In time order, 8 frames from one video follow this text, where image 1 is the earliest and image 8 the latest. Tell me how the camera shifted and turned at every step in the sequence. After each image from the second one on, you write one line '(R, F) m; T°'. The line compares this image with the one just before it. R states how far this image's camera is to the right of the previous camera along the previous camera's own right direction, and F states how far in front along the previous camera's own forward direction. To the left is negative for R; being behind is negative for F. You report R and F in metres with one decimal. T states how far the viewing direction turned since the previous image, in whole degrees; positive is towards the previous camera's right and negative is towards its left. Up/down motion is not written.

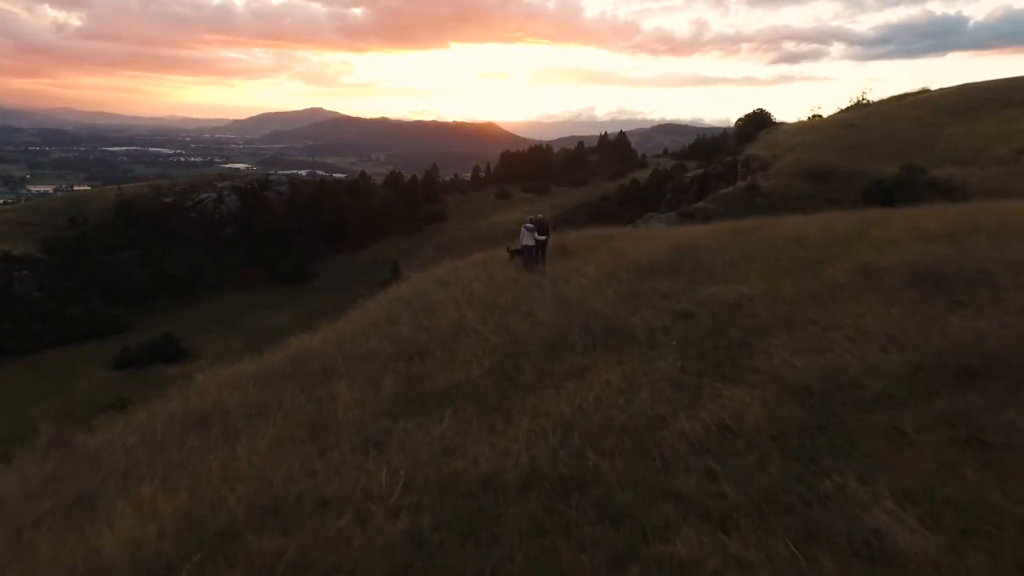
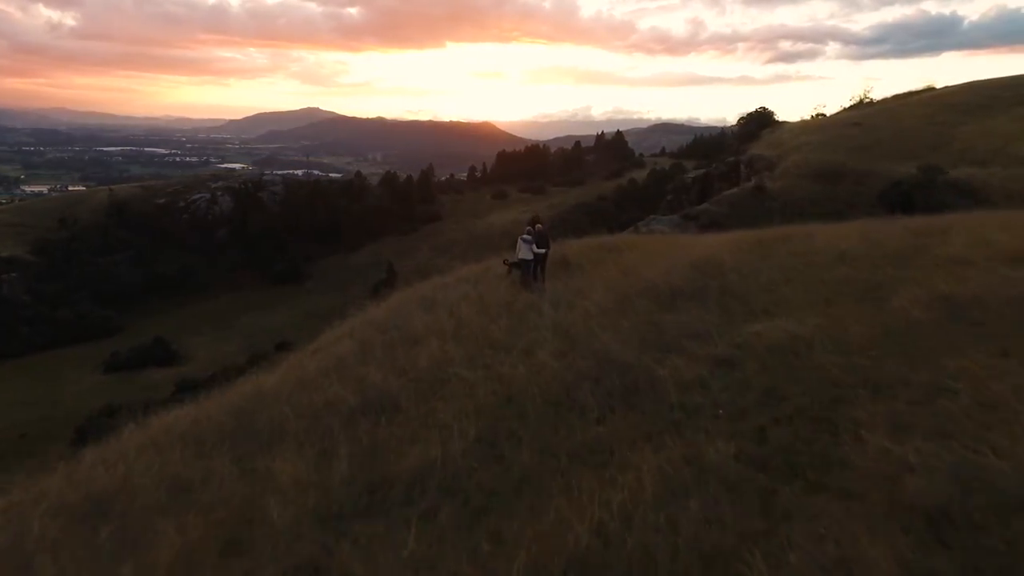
(0.0, +2.1) m; 0°
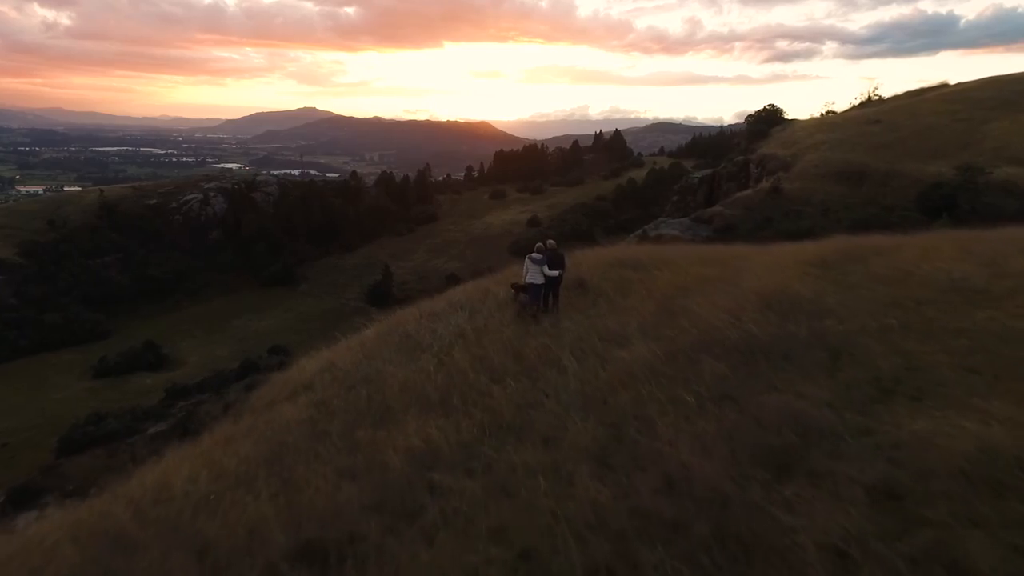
(-0.2, +3.1) m; 0°
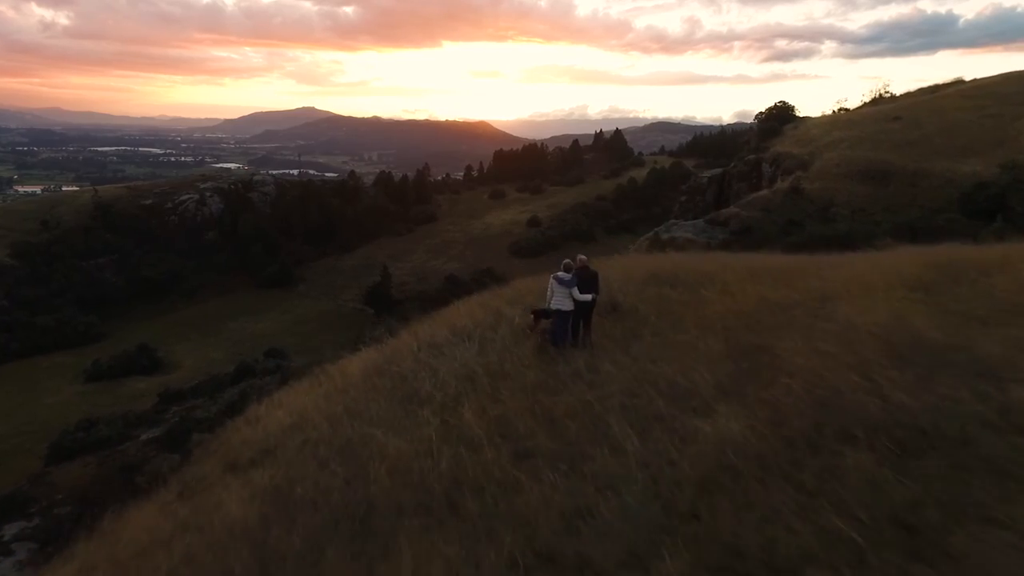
(-0.3, +2.5) m; 0°
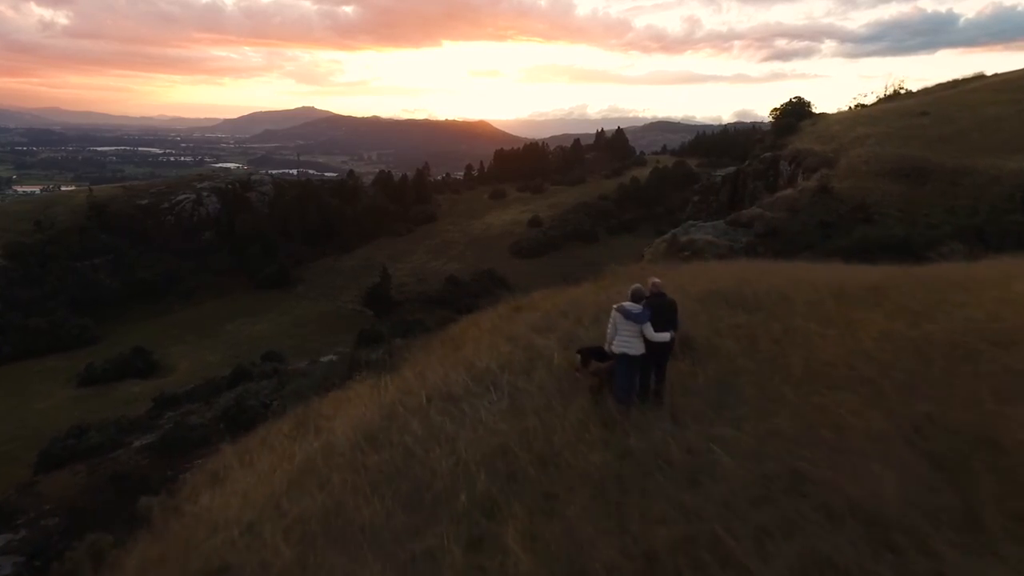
(-0.5, +2.8) m; 0°
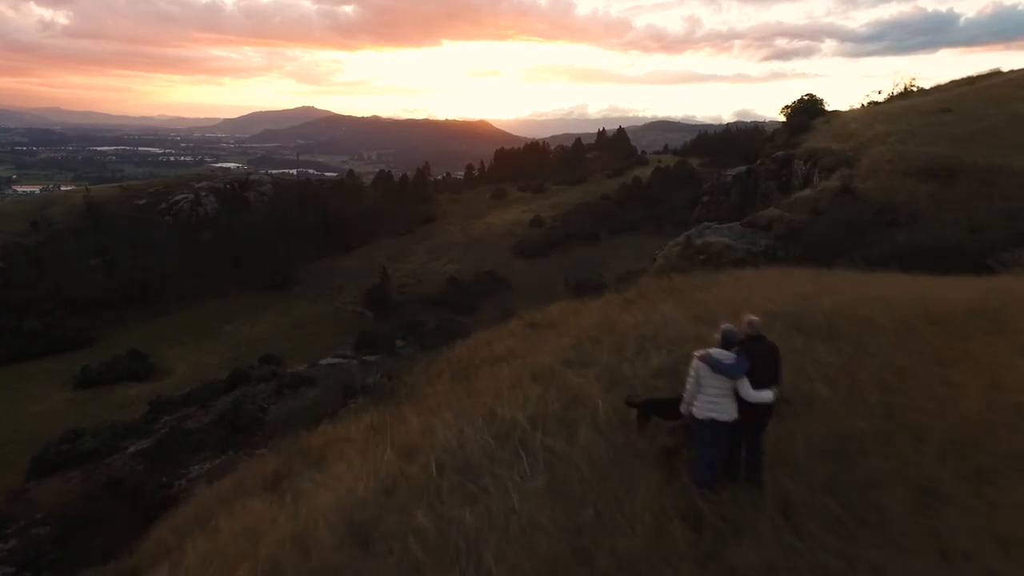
(-0.3, +2.0) m; 0°
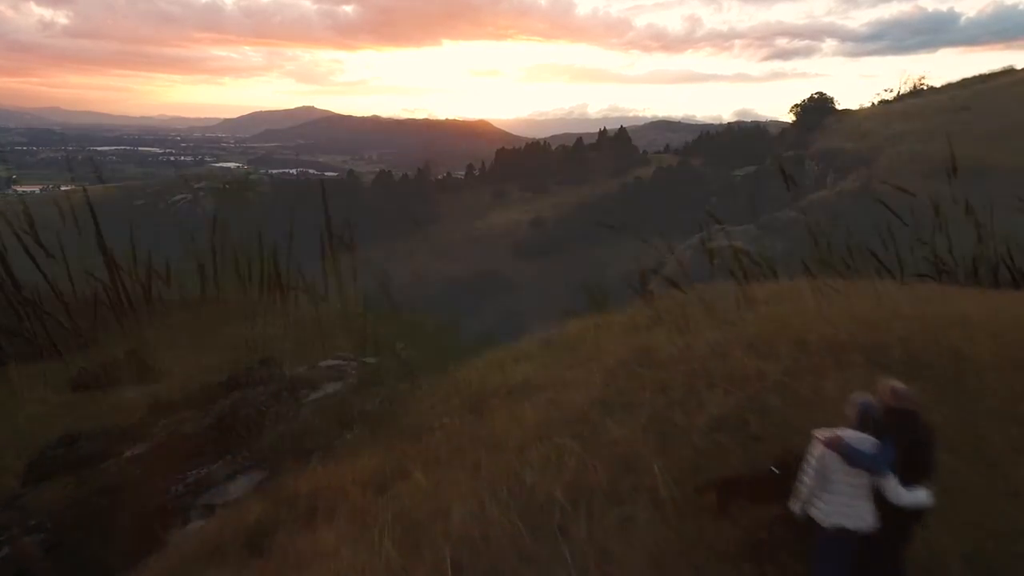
(-0.3, +1.5) m; 0°
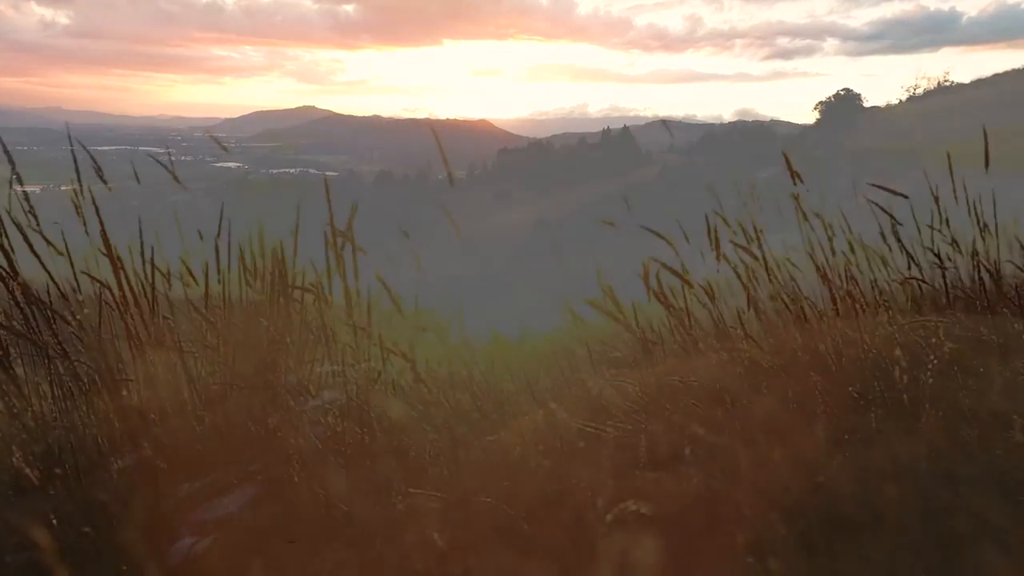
(+0.1, -0.1) m; 0°
